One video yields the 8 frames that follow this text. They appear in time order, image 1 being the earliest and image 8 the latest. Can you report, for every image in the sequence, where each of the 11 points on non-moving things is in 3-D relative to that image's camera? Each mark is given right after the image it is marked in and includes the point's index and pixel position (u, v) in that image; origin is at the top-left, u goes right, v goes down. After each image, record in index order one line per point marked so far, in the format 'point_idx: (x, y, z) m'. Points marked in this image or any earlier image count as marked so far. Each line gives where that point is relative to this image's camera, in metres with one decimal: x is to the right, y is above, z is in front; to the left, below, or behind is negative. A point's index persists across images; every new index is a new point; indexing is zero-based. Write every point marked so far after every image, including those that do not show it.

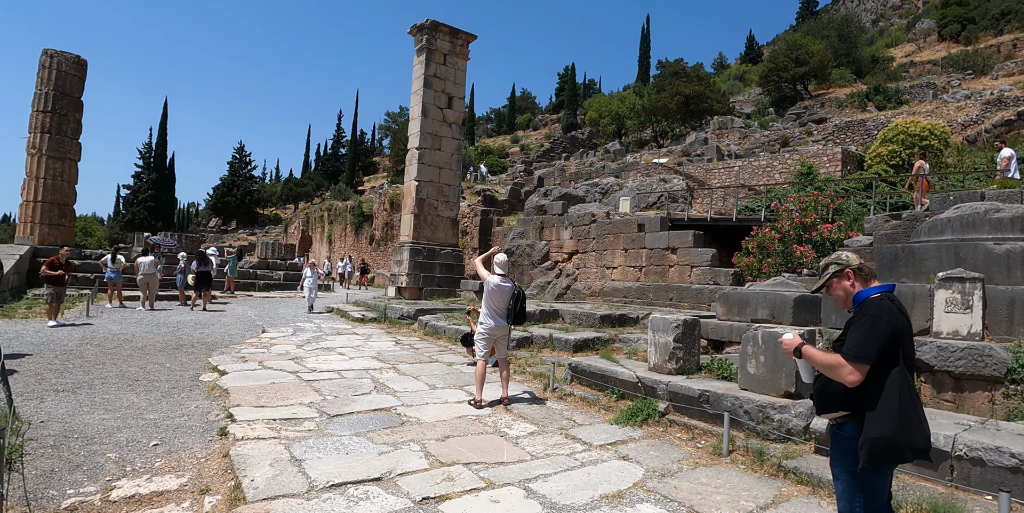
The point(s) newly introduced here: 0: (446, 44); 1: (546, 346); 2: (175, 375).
0: (-1.7, +5.5, +15.1) m
1: (+0.4, -1.2, +7.7) m
2: (-3.7, -1.3, +6.4) m
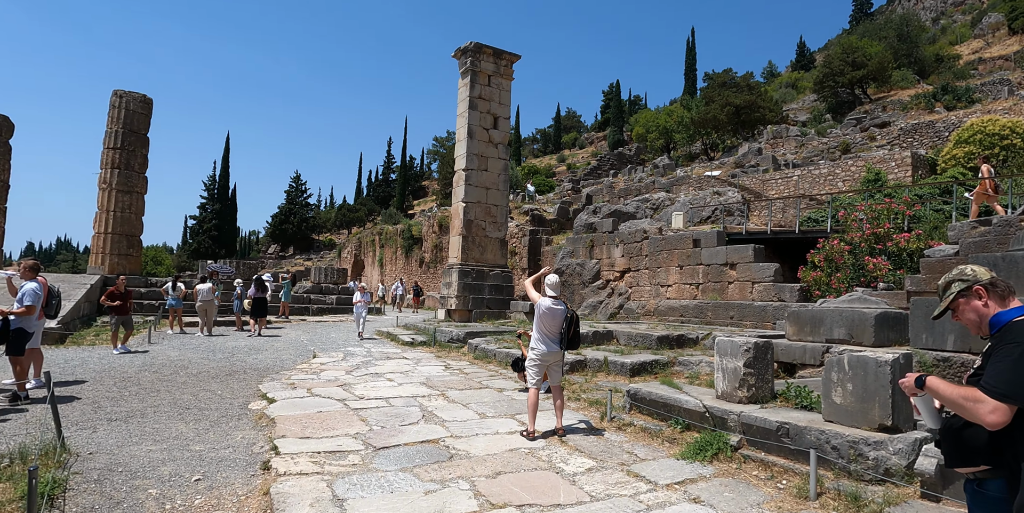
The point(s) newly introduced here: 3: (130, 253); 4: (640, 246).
0: (-0.6, +4.9, +15.1) m
1: (+1.1, -1.4, +7.4) m
2: (-3.1, -1.6, +6.4) m
3: (-11.8, +0.1, +18.1) m
4: (+2.9, +0.2, +13.6) m
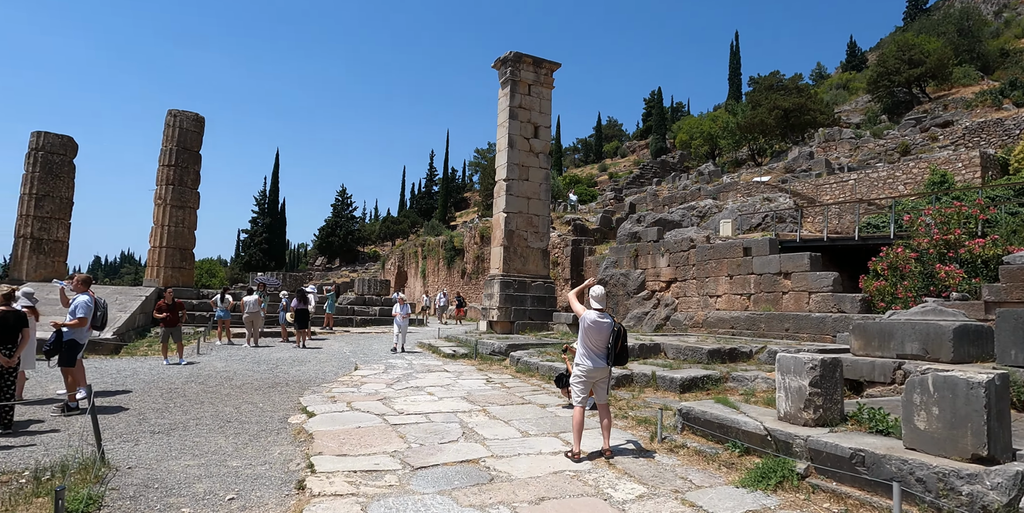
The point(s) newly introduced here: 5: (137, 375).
0: (+0.4, +4.7, +15.0) m
1: (+1.6, -1.5, +7.0) m
2: (-2.7, -1.7, +6.3) m
3: (-10.4, -0.3, +18.7) m
4: (+3.9, 0.0, +13.1) m
5: (-5.7, -1.8, +9.0) m
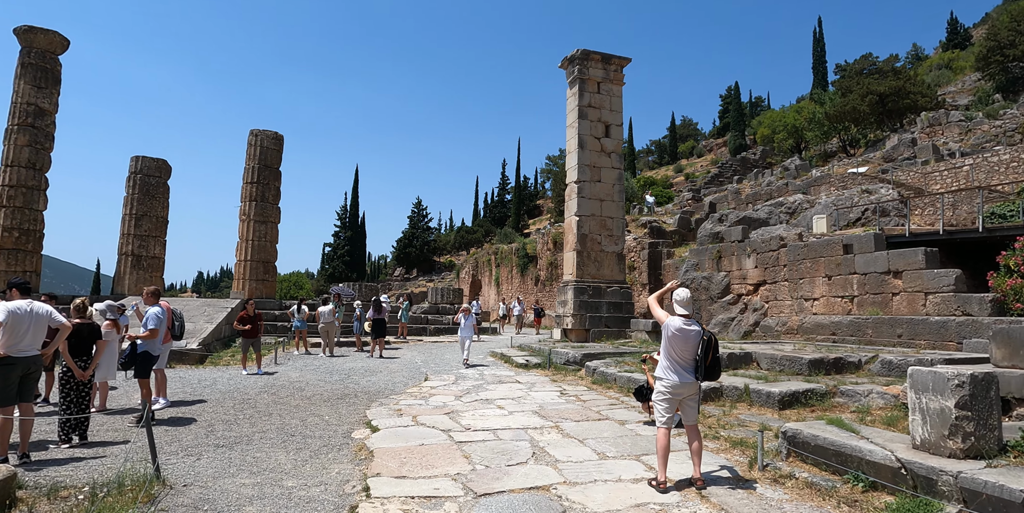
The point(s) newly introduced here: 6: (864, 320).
0: (+2.1, +4.5, +14.4) m
1: (+2.4, -1.5, +6.3) m
2: (-1.9, -1.8, +6.1) m
3: (-8.1, -0.7, +19.4) m
4: (+5.4, 0.0, +12.0) m
5: (-4.6, -2.0, +9.1) m
6: (+5.7, -1.0, +9.6) m
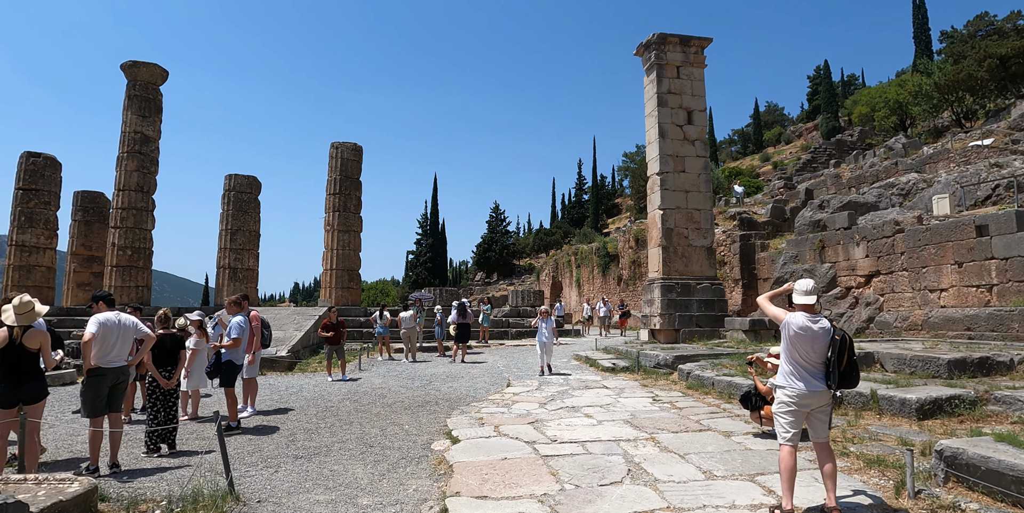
0: (+3.8, +4.7, +13.5) m
1: (+3.3, -1.4, +5.4) m
2: (-1.0, -1.8, +5.8) m
3: (-5.4, -1.0, +19.8) m
4: (+6.9, +0.3, +10.7) m
5: (-3.3, -2.1, +9.2) m
6: (+7.0, -0.8, +8.2) m
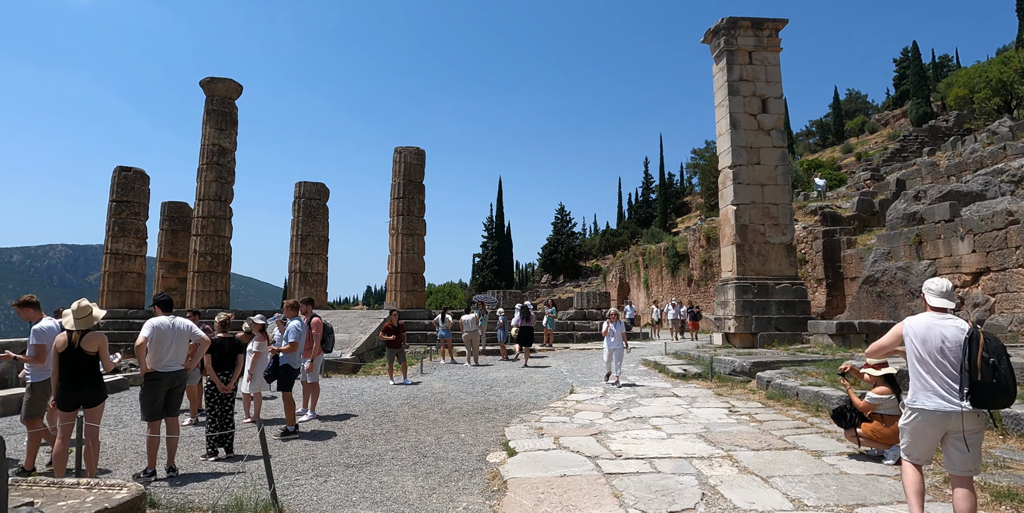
0: (+5.2, +4.7, +12.7) m
1: (+3.8, -1.3, +4.6) m
2: (-0.4, -1.8, +5.5) m
3: (-3.3, -1.1, +19.9) m
4: (+8.0, +0.3, +9.5) m
5: (-2.3, -2.2, +9.2) m
6: (+7.7, -0.7, +7.0) m
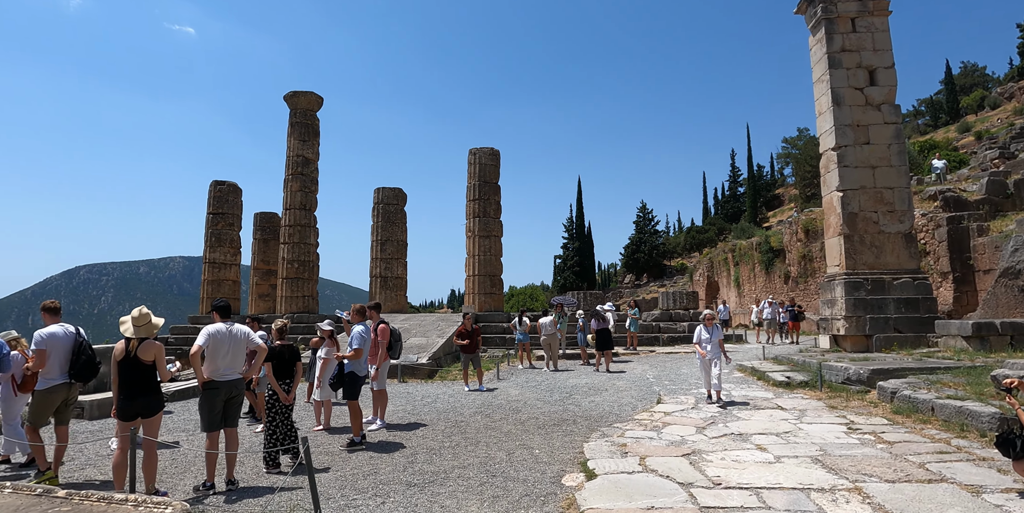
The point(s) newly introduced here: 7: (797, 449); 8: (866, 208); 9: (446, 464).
0: (+6.6, +4.8, +11.3) m
1: (+4.2, -1.2, +3.5) m
2: (+0.2, -1.8, +5.0) m
3: (-0.6, -1.2, +19.6) m
4: (+9.1, +0.6, +7.8) m
5: (-1.1, -2.2, +8.8) m
6: (+8.5, -0.5, +5.3) m
7: (+2.5, -1.7, +5.1) m
8: (+6.5, +0.9, +10.9) m
9: (-0.6, -1.9, +5.4) m
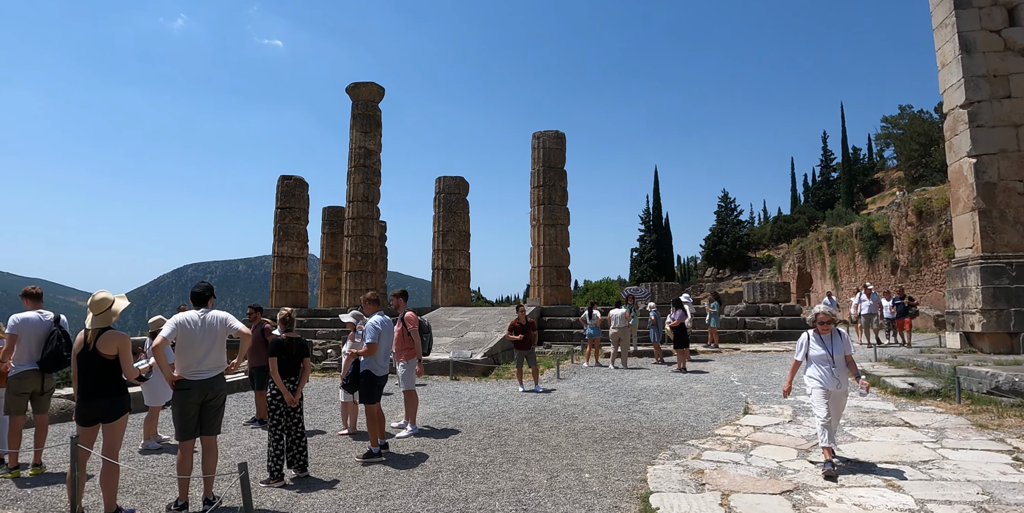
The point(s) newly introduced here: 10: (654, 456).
0: (+7.5, +5.2, +9.2) m
1: (+4.3, -1.0, +1.8) m
2: (+0.5, -1.6, +3.8) m
3: (+1.5, -0.8, +18.4) m
4: (+9.6, +0.9, +5.4) m
5: (-0.4, -2.0, +7.8) m
6: (+8.7, -0.2, +3.1) m
7: (+2.7, -1.4, +3.6) m
8: (+7.5, +1.2, +8.8) m
9: (-0.3, -1.7, +4.3) m
10: (+1.2, -1.7, +5.0) m
